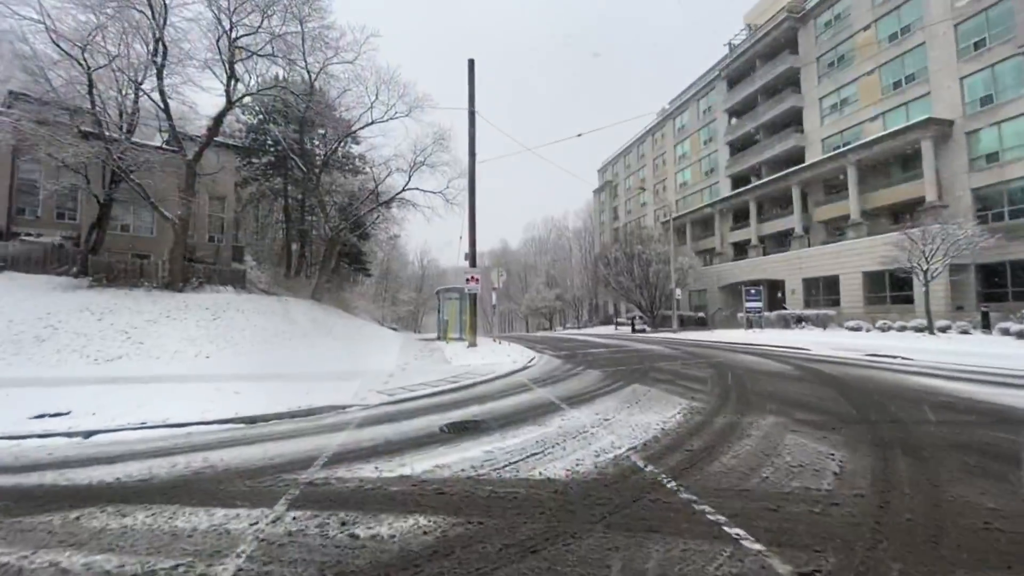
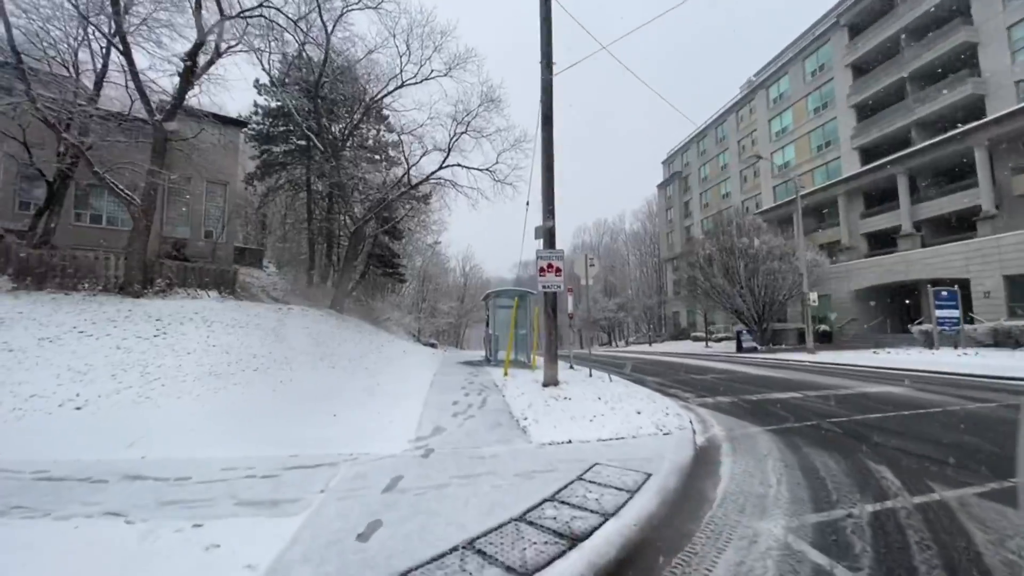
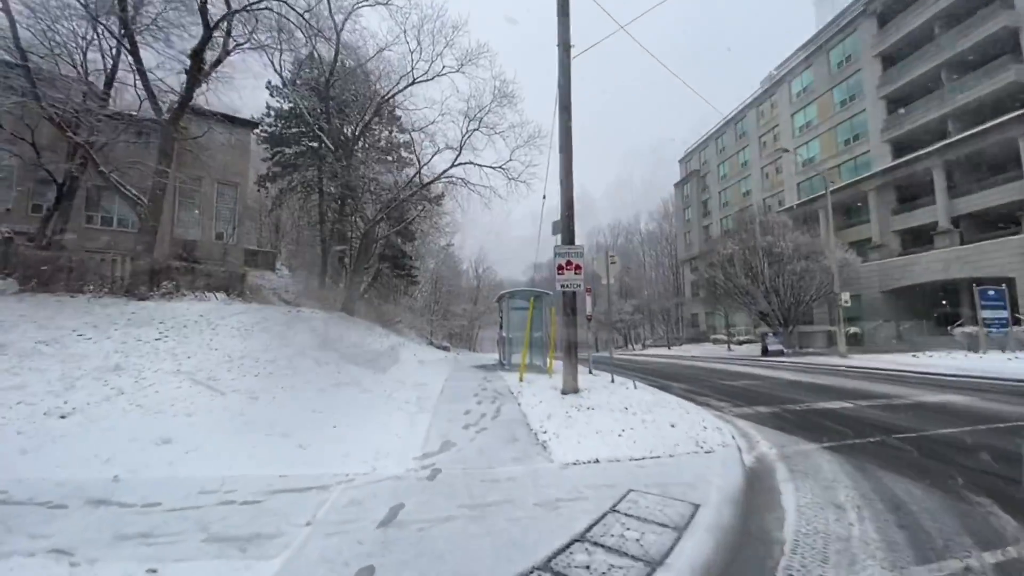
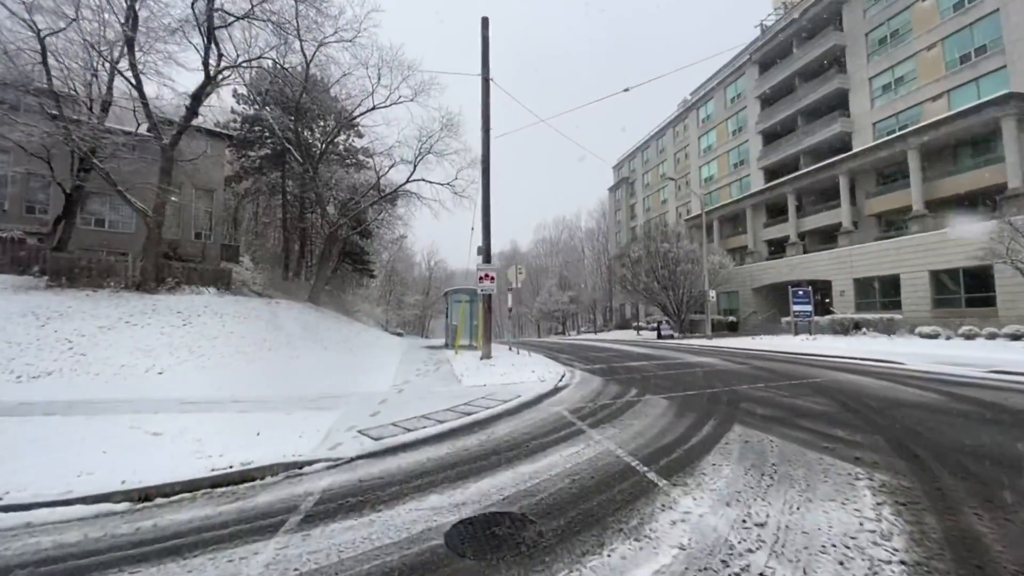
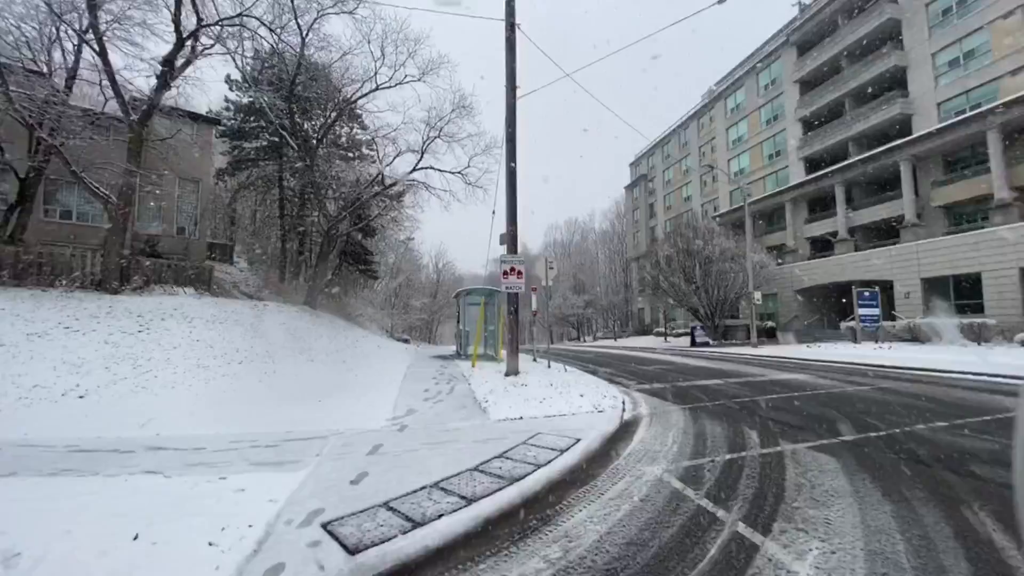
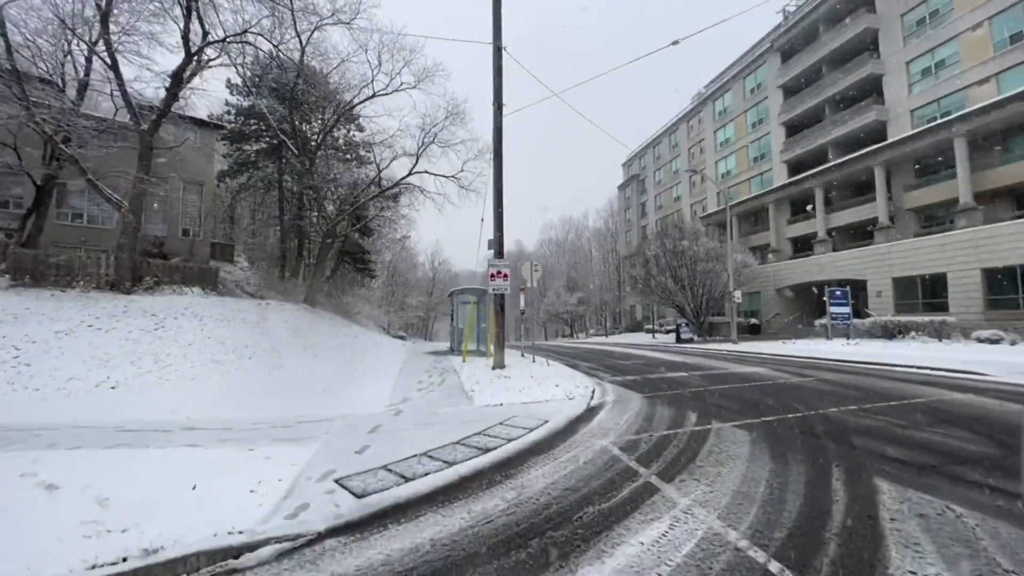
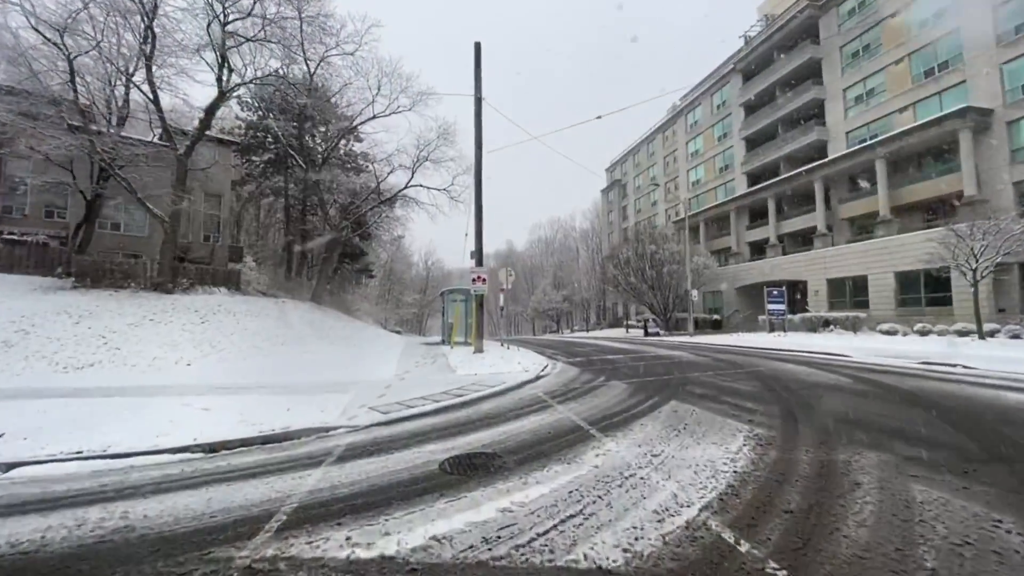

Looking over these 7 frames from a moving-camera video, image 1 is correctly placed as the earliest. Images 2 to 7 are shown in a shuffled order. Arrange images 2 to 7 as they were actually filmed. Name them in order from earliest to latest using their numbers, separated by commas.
7, 4, 6, 5, 2, 3
